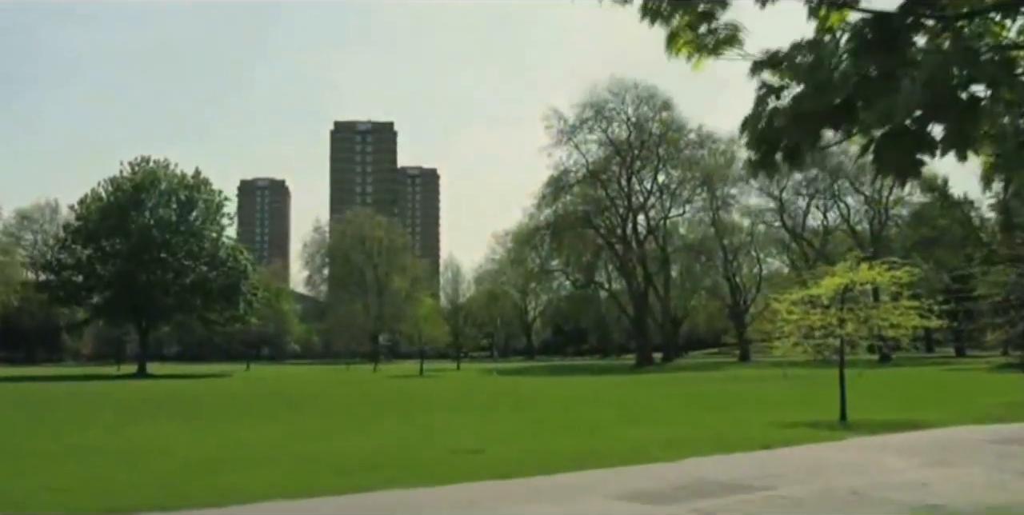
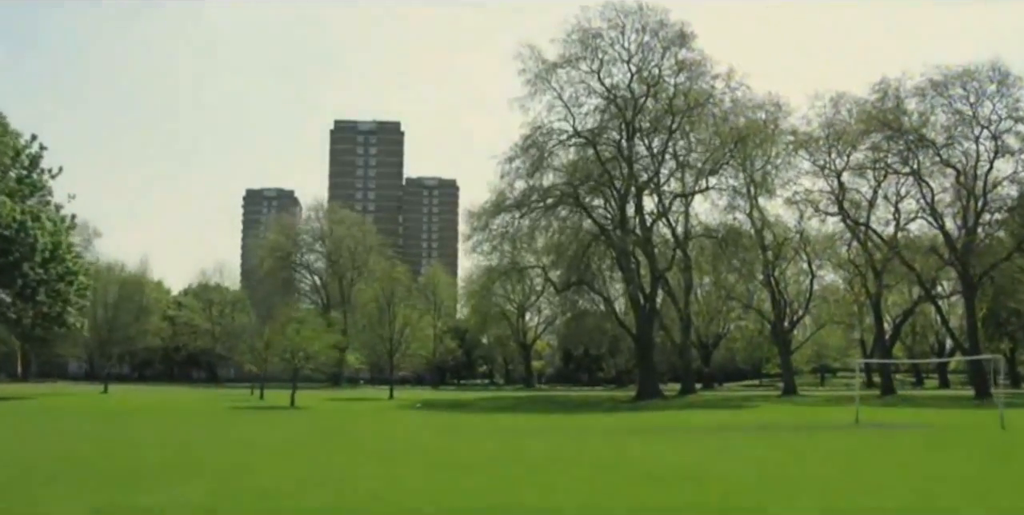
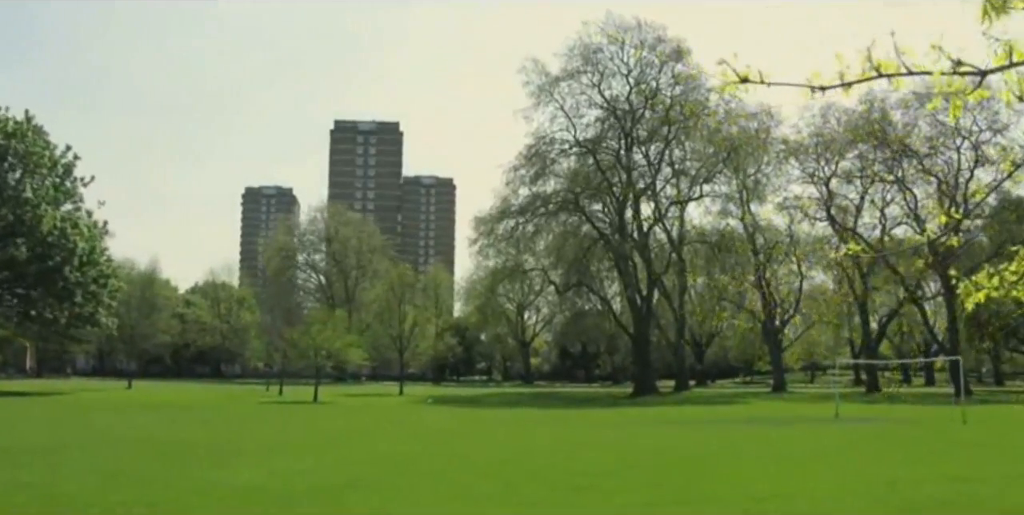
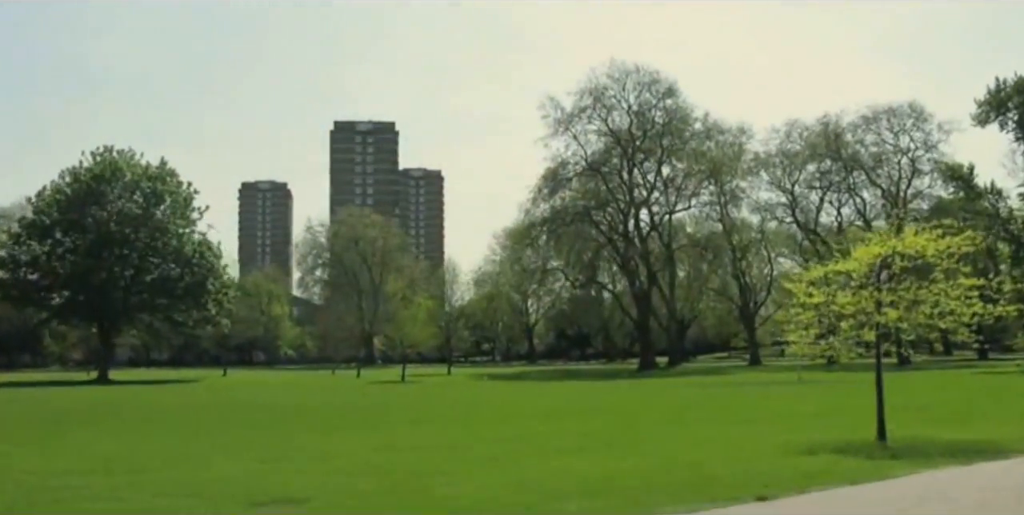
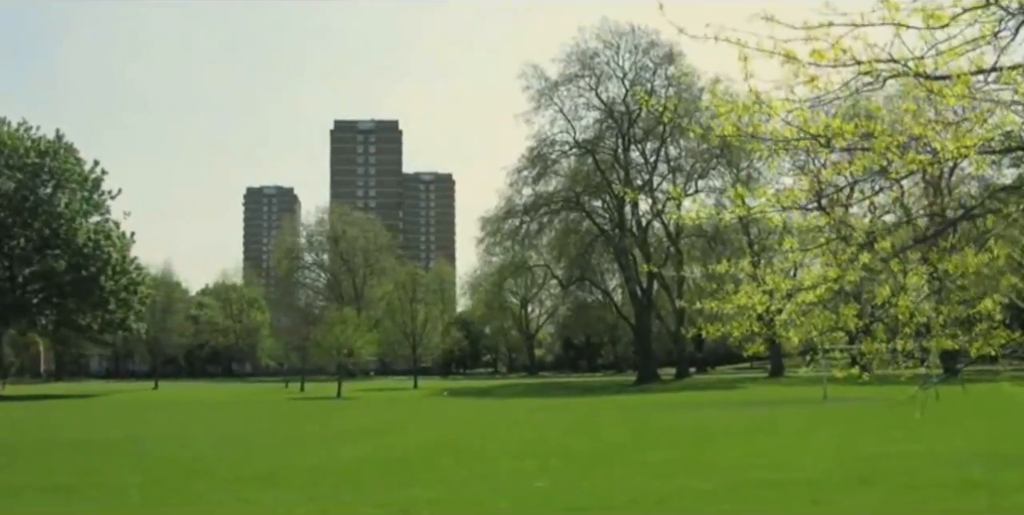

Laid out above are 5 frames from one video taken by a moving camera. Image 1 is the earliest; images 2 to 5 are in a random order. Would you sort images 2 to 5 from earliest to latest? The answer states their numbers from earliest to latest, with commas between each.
4, 5, 3, 2
